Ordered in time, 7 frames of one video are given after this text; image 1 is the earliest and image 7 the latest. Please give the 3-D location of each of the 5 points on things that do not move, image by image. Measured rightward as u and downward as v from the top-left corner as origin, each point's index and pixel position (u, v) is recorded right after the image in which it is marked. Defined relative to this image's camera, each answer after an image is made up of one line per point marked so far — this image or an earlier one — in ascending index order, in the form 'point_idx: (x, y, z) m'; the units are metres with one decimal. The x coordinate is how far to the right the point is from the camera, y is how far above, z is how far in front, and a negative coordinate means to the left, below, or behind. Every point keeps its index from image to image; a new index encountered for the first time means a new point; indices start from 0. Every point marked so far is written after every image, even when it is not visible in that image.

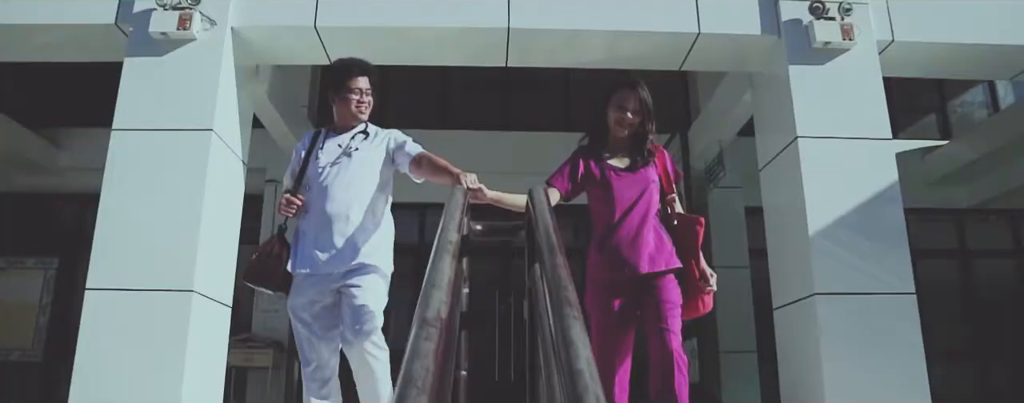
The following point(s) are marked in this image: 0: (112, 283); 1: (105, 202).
0: (-2.2, -0.4, +4.1) m
1: (-2.3, 0.0, +4.2) m
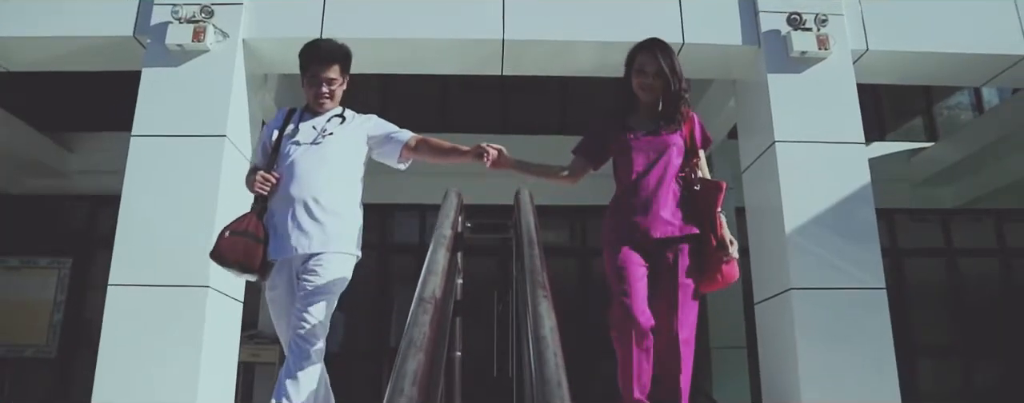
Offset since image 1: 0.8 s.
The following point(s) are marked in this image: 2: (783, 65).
0: (-2.2, -0.4, +4.3) m
1: (-2.3, 0.0, +4.4) m
2: (+1.7, +0.9, +4.7) m
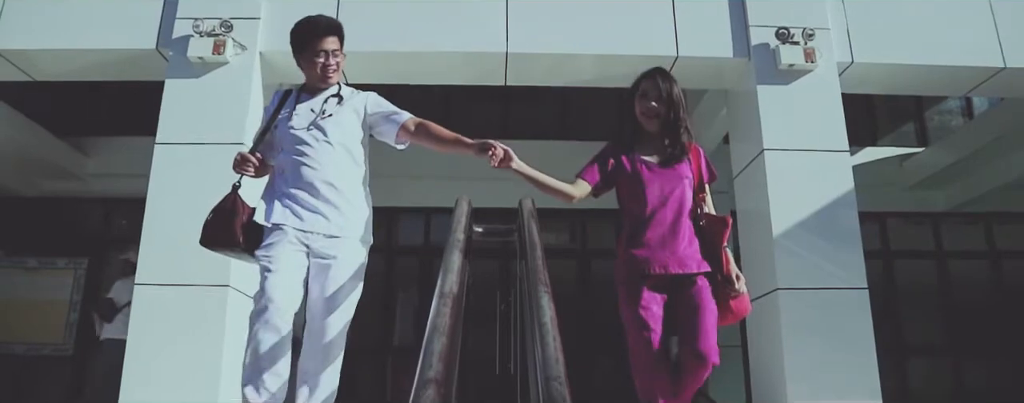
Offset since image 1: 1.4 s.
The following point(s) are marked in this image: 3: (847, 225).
0: (-2.2, -0.5, +4.6) m
1: (-2.3, 0.0, +4.7) m
2: (+1.7, +0.8, +5.0) m
3: (+2.1, -0.1, +4.7) m
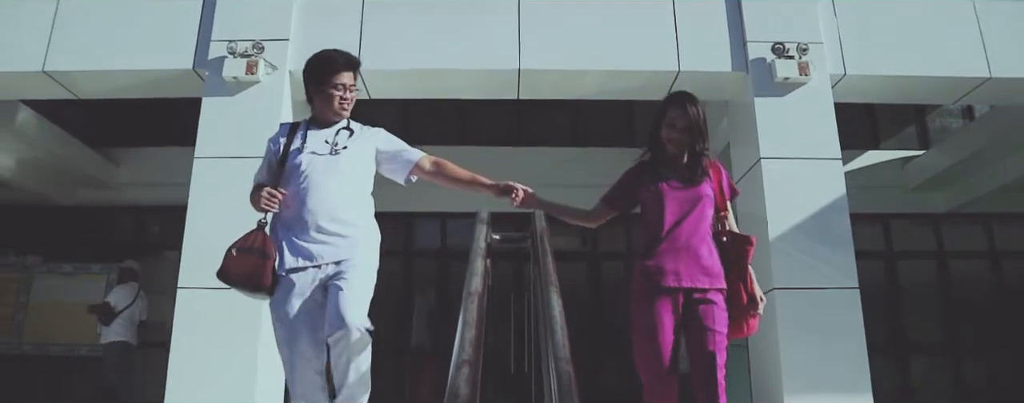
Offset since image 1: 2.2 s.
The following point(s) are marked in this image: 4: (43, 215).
0: (-2.1, -0.5, +5.0) m
1: (-2.2, -0.1, +5.1) m
2: (+1.8, +0.8, +5.3) m
3: (+2.2, -0.2, +5.1) m
4: (-6.0, -0.2, +9.5) m
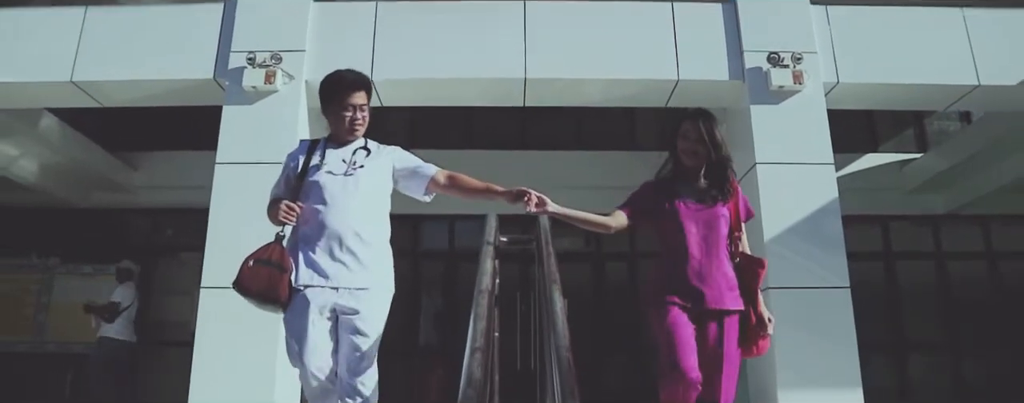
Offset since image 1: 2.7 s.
0: (-2.1, -0.6, +5.2) m
1: (-2.1, -0.1, +5.3) m
2: (+1.9, +0.8, +5.6) m
3: (+2.3, -0.2, +5.3) m
4: (-5.9, -0.2, +9.8) m
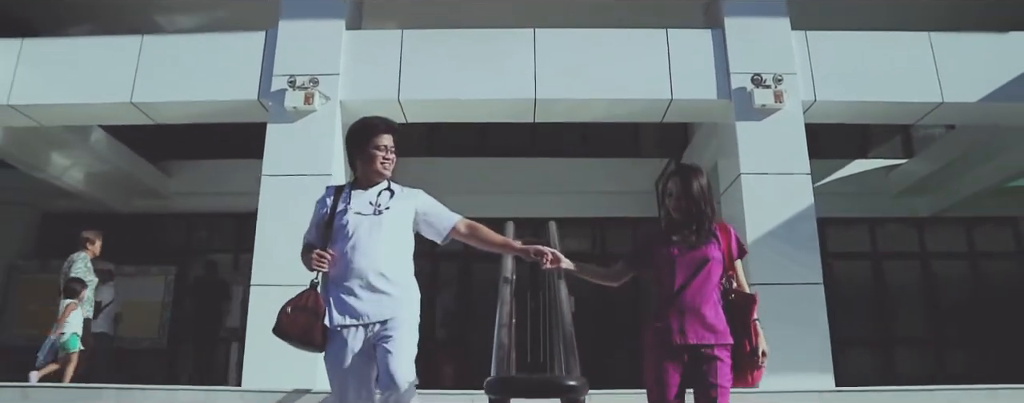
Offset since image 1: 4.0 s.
0: (-2.0, -0.6, +5.9) m
1: (-2.0, -0.2, +6.1) m
2: (+2.0, +0.7, +6.2) m
3: (+2.3, -0.2, +5.9) m
4: (-5.7, -0.3, +10.6) m
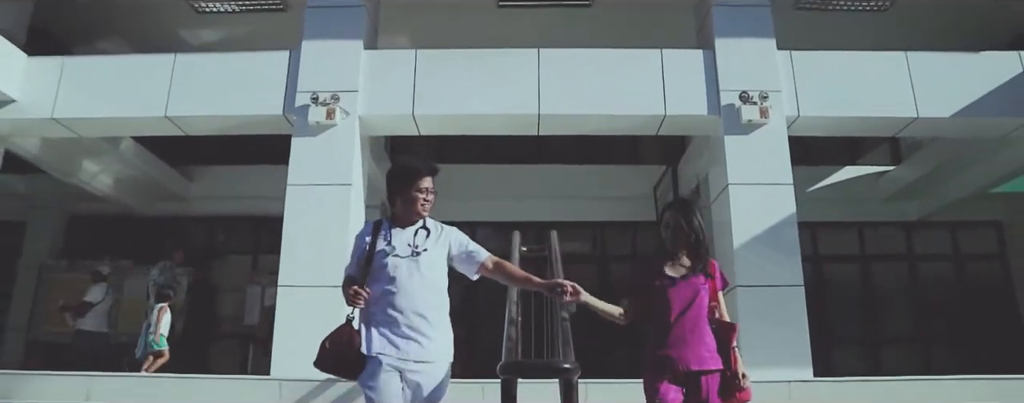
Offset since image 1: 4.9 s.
0: (-1.9, -0.7, +6.5) m
1: (-2.0, -0.3, +6.6) m
2: (+2.0, +0.7, +6.7) m
3: (+2.4, -0.3, +6.4) m
4: (-5.7, -0.3, +11.1) m
